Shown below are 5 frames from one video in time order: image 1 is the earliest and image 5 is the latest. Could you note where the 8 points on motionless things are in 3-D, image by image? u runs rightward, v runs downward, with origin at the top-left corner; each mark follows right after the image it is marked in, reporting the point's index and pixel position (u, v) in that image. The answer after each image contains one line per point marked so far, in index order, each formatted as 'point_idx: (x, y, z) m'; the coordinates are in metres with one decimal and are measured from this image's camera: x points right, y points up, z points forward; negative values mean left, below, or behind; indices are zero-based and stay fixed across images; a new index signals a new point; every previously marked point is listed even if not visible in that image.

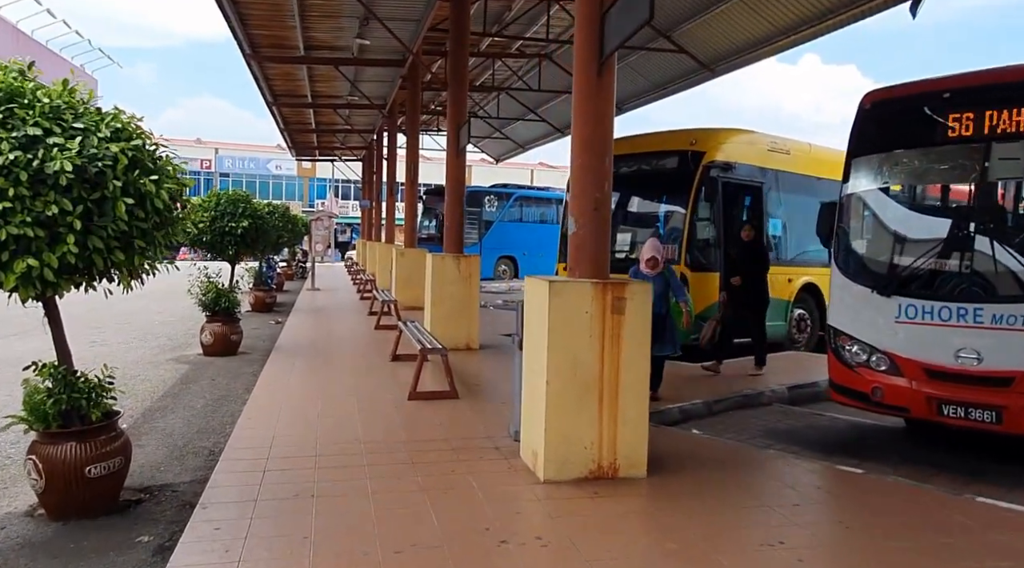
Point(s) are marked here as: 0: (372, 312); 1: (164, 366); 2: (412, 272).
0: (-2.7, -0.5, +14.1) m
1: (-4.2, -1.0, +8.7) m
2: (-2.1, +0.3, +15.3) m
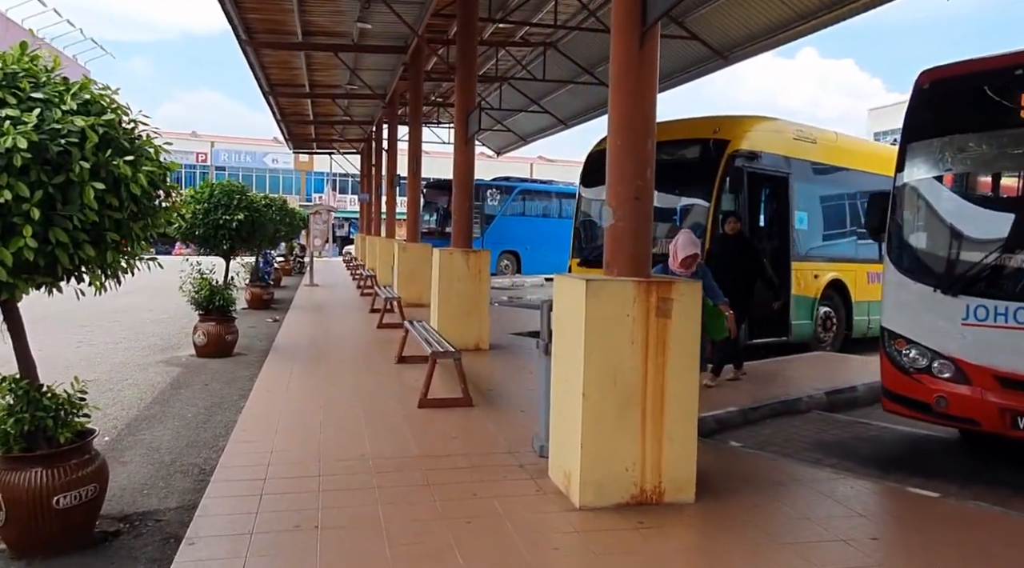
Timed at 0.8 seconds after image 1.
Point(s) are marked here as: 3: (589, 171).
0: (-2.6, -0.5, +13.6) m
1: (-4.0, -1.0, +8.2) m
2: (-2.0, +0.3, +14.7) m
3: (+1.1, +1.6, +10.7) m
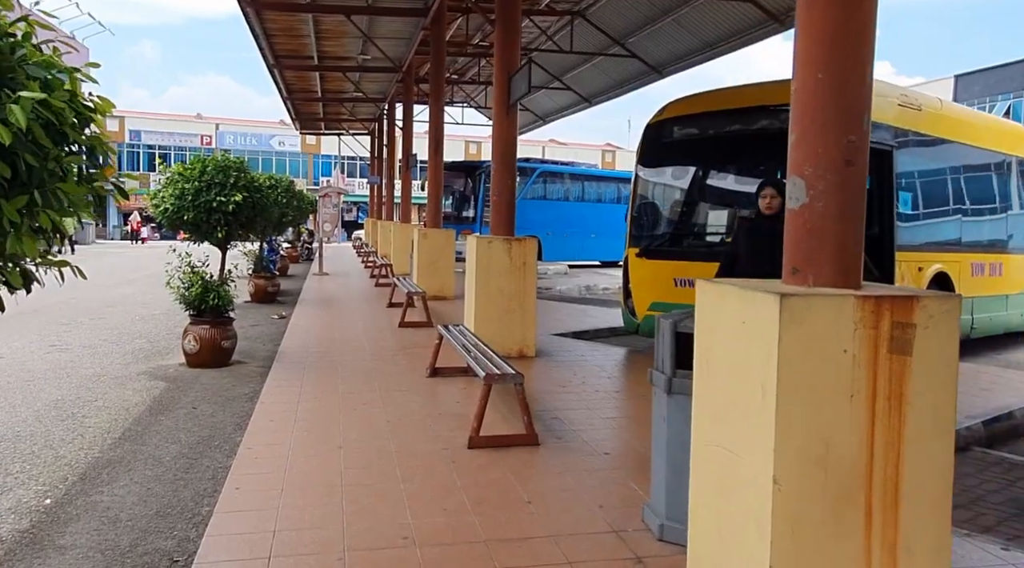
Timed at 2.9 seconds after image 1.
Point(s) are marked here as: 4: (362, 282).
0: (-2.0, -0.3, +12.1) m
1: (-3.5, -0.9, +6.7) m
2: (-1.4, +0.5, +13.2) m
3: (+1.7, +1.7, +9.1) m
4: (-3.4, 0.0, +16.7) m
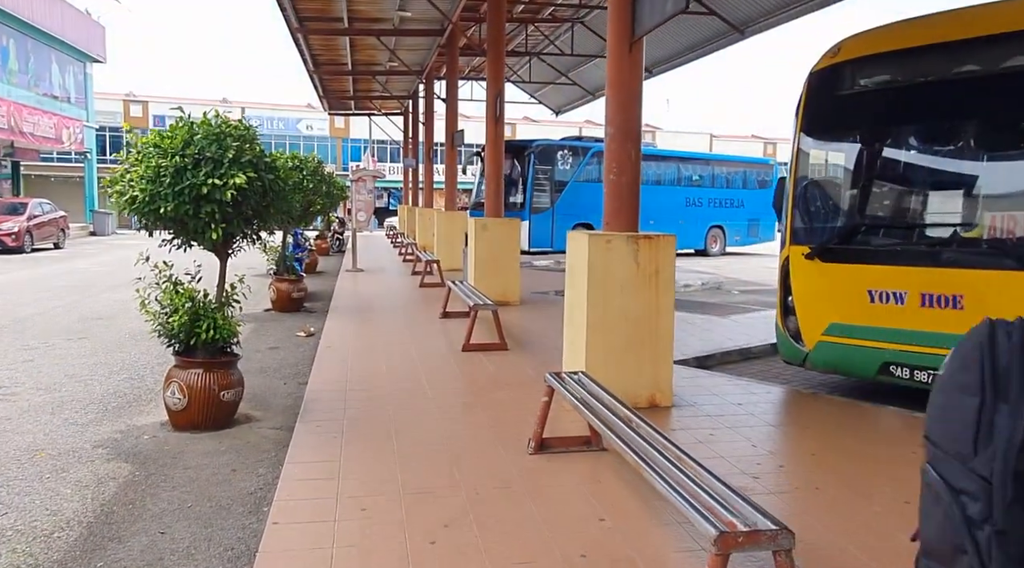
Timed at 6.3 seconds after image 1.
0: (-0.9, -0.4, +9.6) m
1: (-2.6, -1.1, +4.3) m
2: (-0.2, +0.5, +10.7) m
3: (+2.7, +1.6, +6.5) m
4: (-2.1, +0.1, +14.3) m
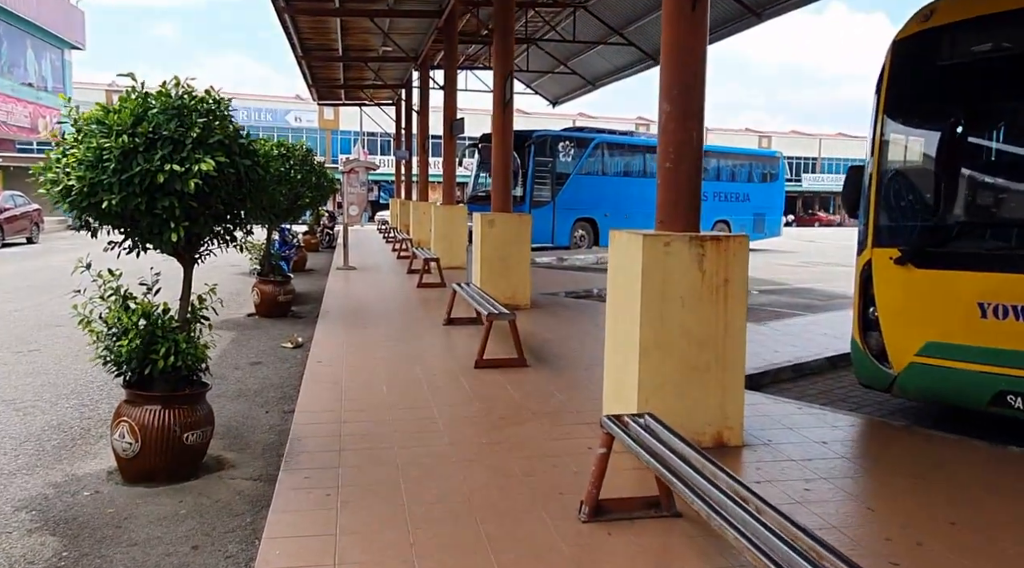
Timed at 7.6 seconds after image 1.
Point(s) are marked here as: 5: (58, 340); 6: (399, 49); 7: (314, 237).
0: (-0.7, -0.4, +8.6) m
1: (-2.3, -1.2, +3.2) m
2: (-0.1, +0.5, +9.7) m
3: (+2.9, +1.5, +5.5) m
4: (-2.0, +0.1, +13.2) m
5: (-4.8, -0.6, +7.8) m
6: (-3.0, +6.2, +19.1) m
7: (-5.3, +1.3, +19.7) m
